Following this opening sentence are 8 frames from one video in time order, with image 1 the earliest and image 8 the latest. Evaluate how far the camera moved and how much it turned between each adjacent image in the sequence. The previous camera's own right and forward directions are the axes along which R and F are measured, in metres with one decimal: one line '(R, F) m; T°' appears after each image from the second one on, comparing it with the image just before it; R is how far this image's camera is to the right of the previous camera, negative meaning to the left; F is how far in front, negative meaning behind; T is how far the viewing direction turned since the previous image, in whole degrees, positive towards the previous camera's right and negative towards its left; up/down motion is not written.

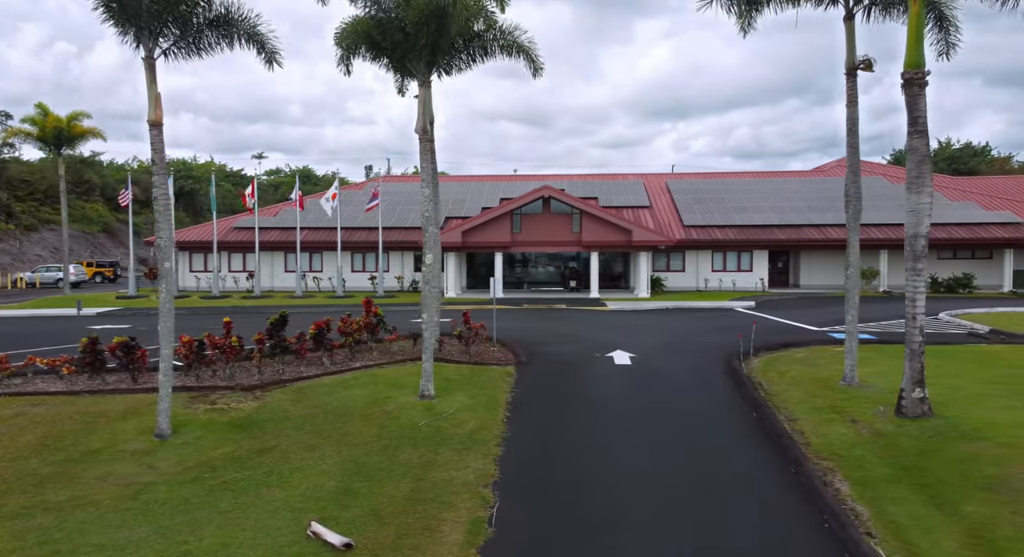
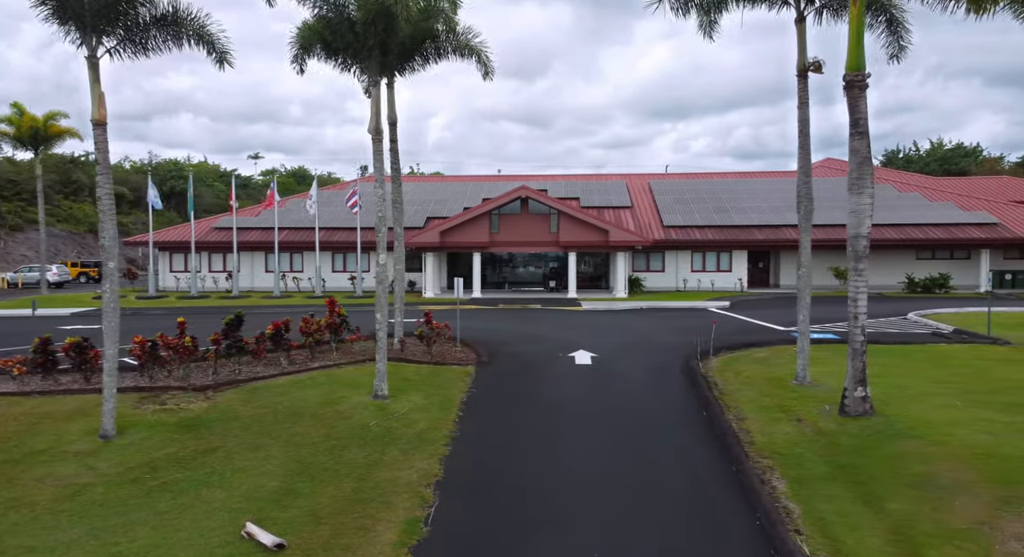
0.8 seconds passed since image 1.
(+0.7, 0.0) m; +1°
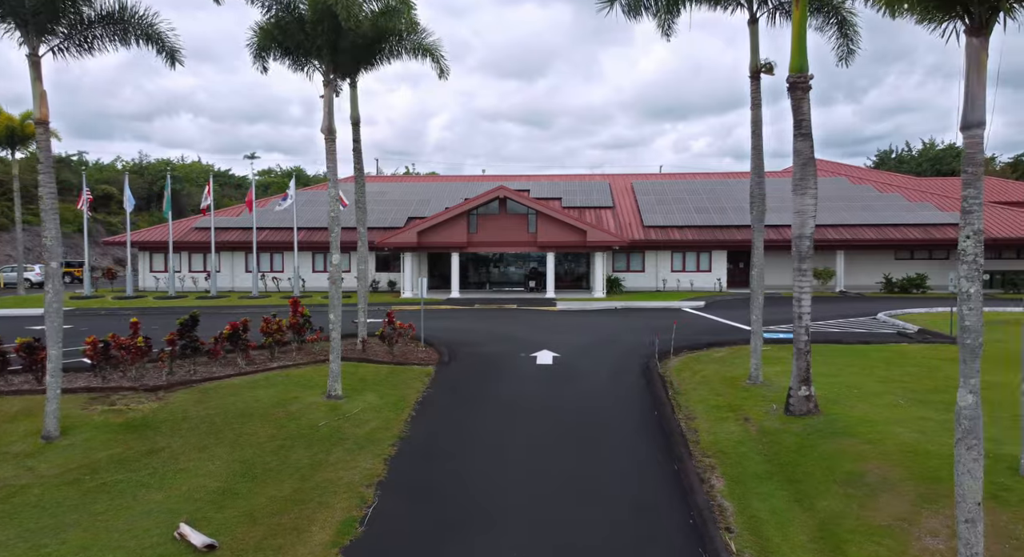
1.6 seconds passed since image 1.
(+0.7, 0.0) m; +1°
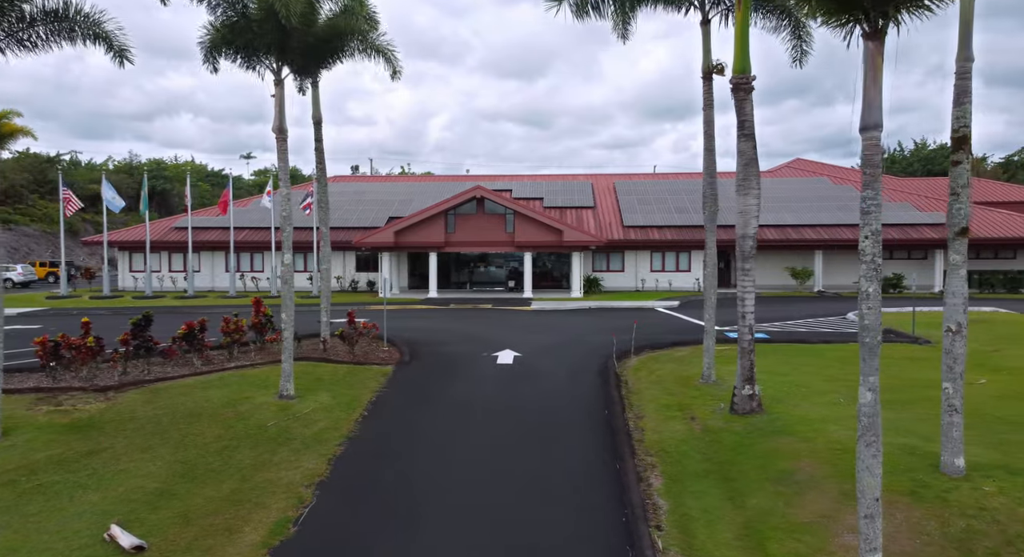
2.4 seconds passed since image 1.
(+0.7, 0.0) m; +1°
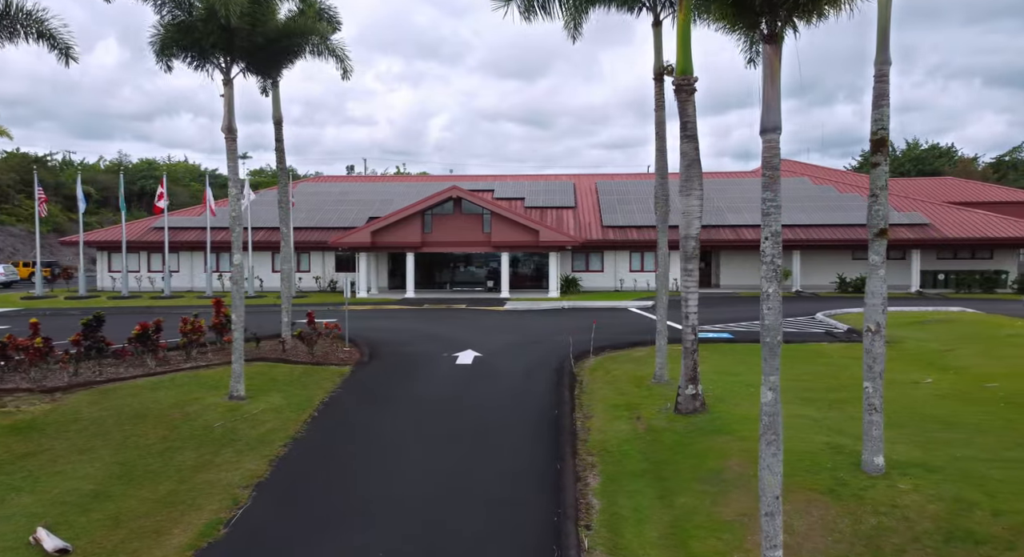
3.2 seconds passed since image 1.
(+0.7, 0.0) m; +1°
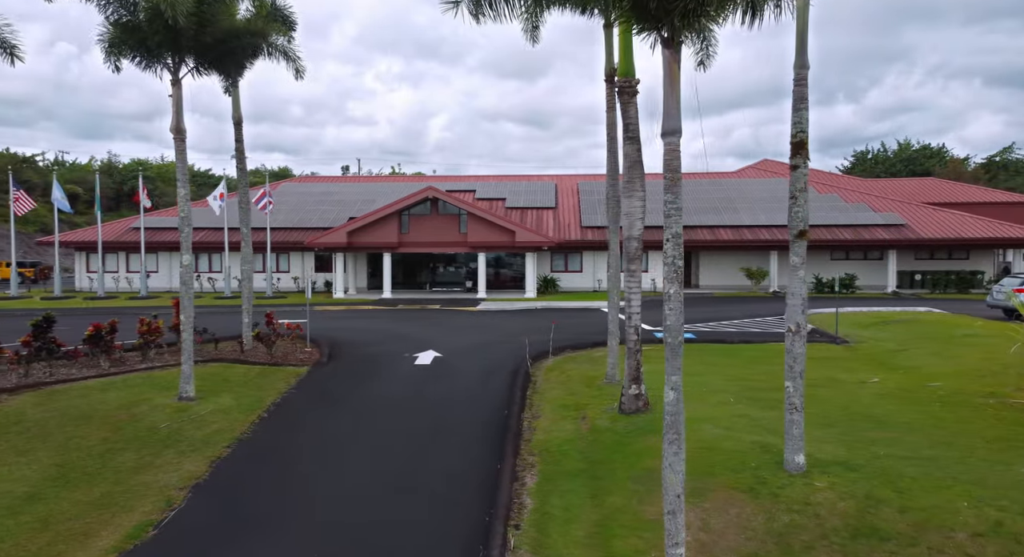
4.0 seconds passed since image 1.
(+0.7, 0.0) m; +1°
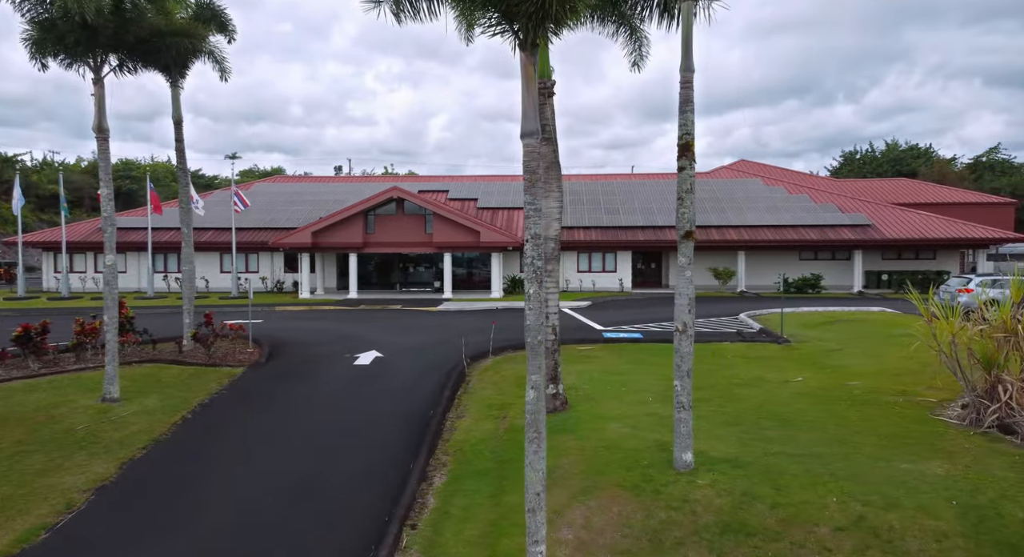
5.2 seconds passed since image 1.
(+1.1, -0.1) m; +1°
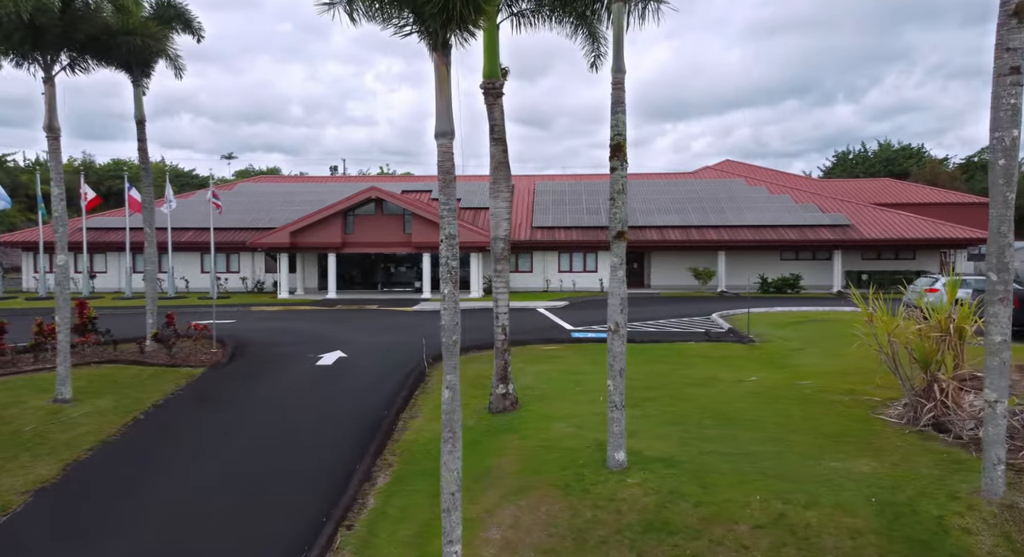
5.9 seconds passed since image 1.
(+0.7, 0.0) m; +1°
